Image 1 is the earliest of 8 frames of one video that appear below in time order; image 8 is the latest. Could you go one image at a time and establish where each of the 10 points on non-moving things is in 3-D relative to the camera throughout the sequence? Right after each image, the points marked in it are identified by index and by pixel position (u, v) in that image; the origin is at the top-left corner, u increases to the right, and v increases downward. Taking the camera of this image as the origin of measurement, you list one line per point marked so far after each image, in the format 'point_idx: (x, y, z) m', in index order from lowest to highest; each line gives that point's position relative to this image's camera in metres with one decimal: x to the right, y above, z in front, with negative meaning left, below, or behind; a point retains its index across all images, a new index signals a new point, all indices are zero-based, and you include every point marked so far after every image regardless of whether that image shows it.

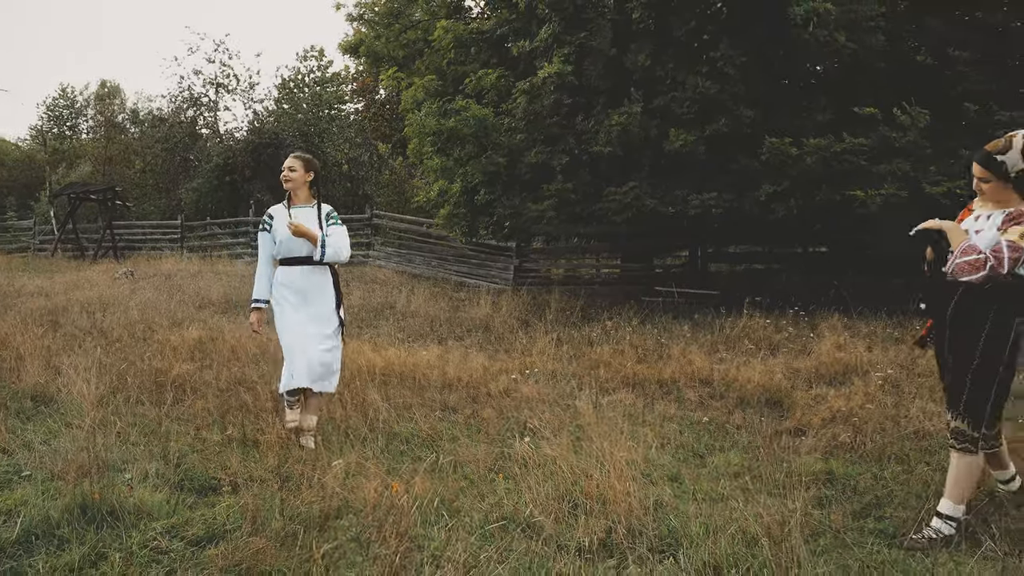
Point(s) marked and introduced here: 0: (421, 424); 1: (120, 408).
0: (-0.4, -0.6, +4.3) m
1: (-1.9, -0.6, +4.7) m
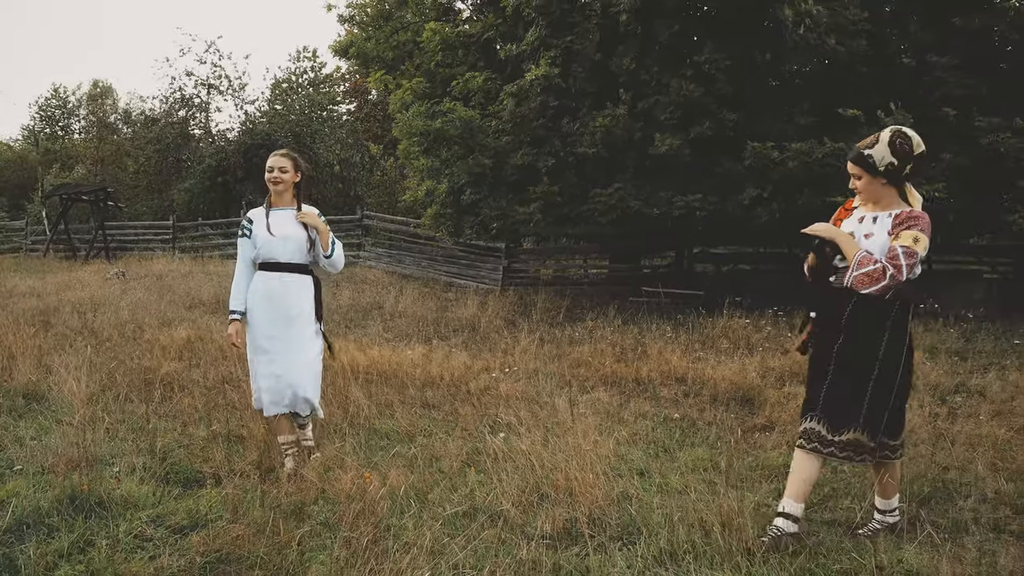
0: (-0.5, -0.6, +4.5) m
1: (-2.0, -0.6, +4.9) m
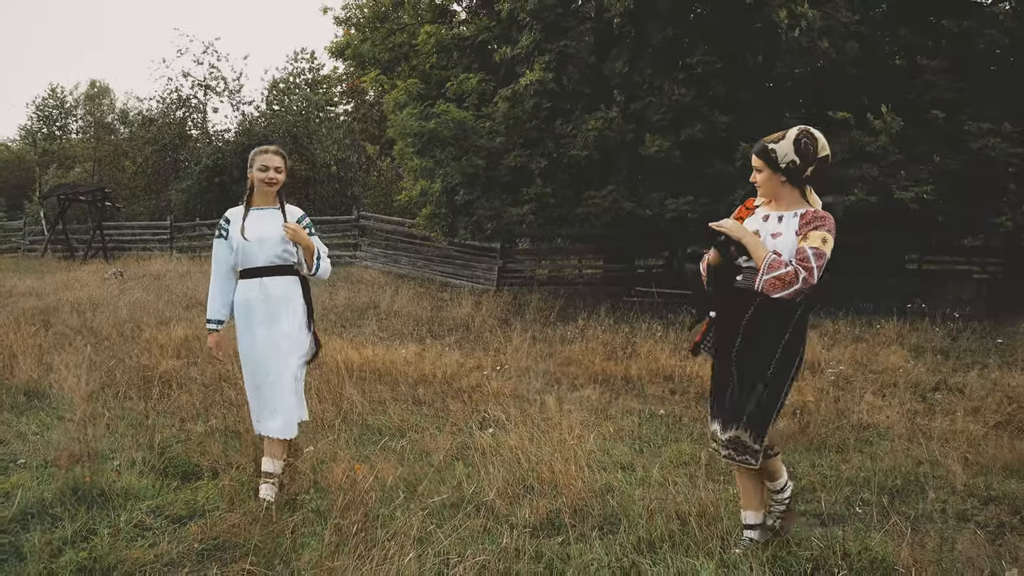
0: (-0.6, -0.6, +4.6) m
1: (-2.0, -0.6, +5.0) m
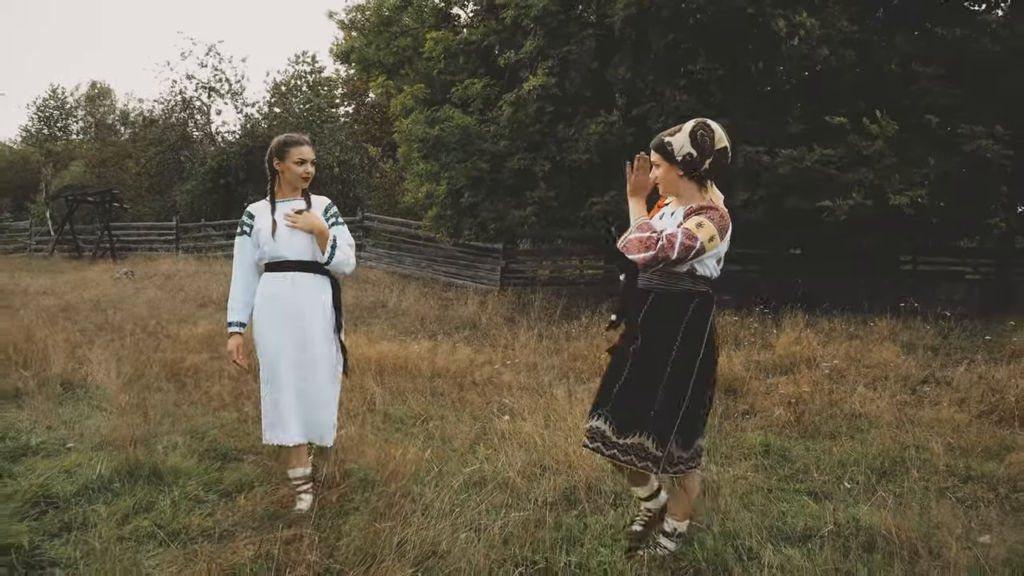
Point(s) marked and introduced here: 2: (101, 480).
0: (-0.5, -0.6, +4.9) m
1: (-2.0, -0.6, +5.3) m
2: (-1.5, -0.7, +3.5) m
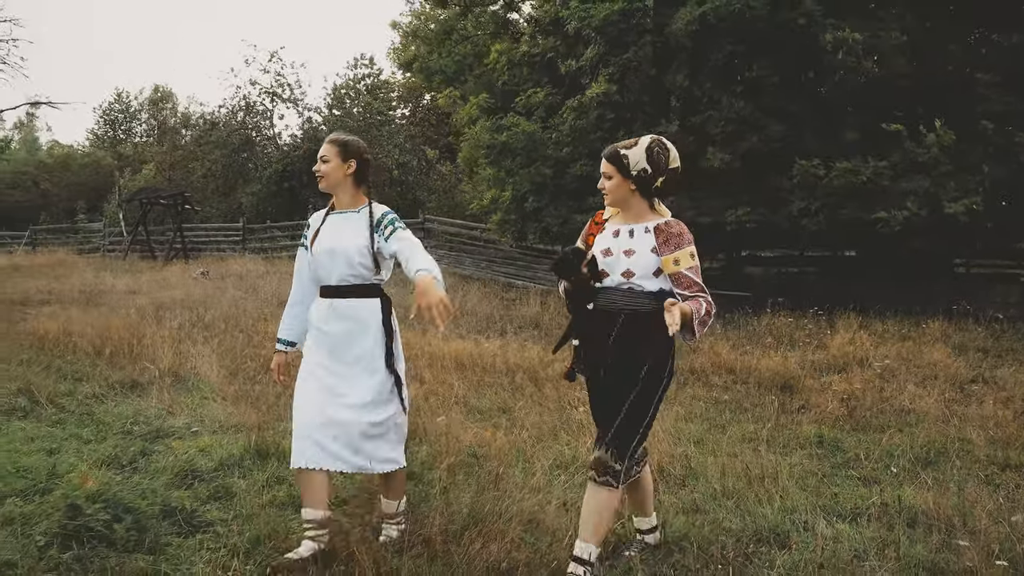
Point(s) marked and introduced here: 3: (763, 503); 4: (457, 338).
0: (-0.1, -0.6, +5.4) m
1: (-1.6, -0.6, +5.8) m
2: (-1.1, -0.7, +4.1) m
3: (+0.9, -0.8, +3.6) m
4: (-0.5, -0.4, +8.4) m
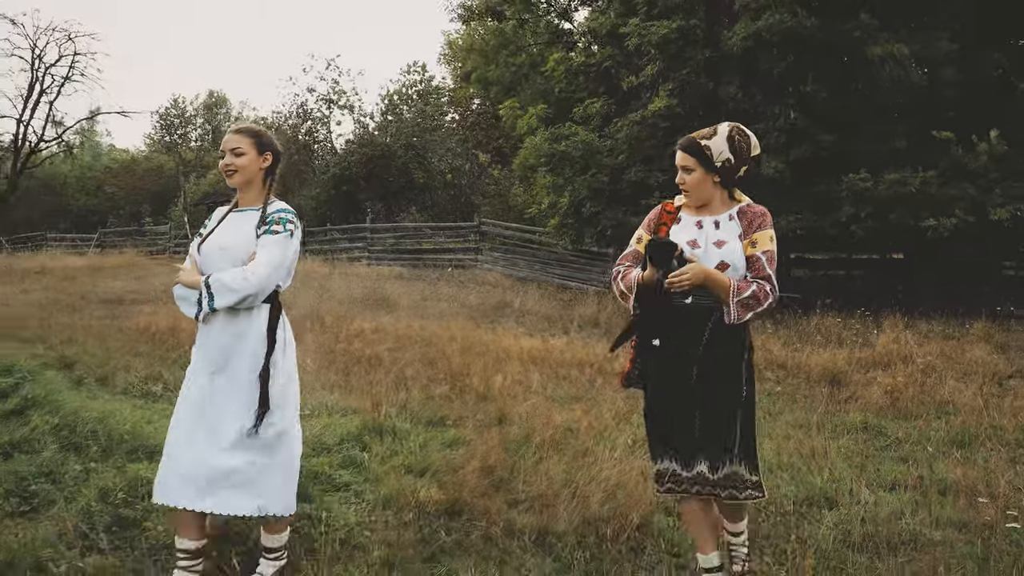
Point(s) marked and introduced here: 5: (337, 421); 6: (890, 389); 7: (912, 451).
0: (+0.3, -0.6, +6.0) m
1: (-1.1, -0.6, +6.5) m
2: (-0.8, -0.7, +4.7) m
3: (+1.3, -0.8, +4.1) m
4: (+0.1, -0.4, +9.0) m
5: (-0.9, -0.7, +5.1) m
6: (+2.3, -0.6, +6.1) m
7: (+1.9, -0.8, +4.6) m
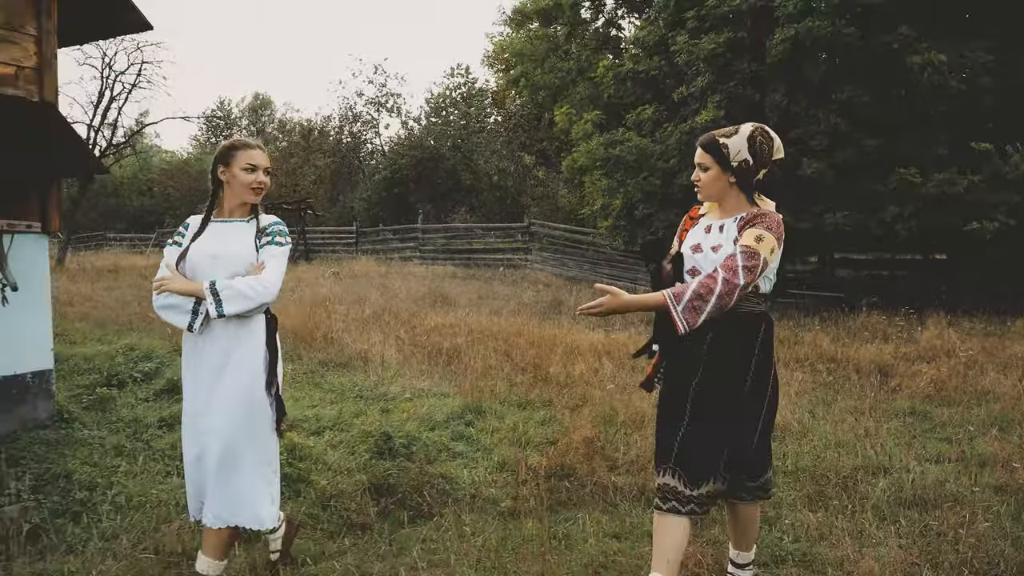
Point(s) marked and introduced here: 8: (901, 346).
0: (+0.8, -0.6, +6.6) m
1: (-0.6, -0.6, +7.2) m
2: (-0.3, -0.7, +5.4) m
3: (+1.7, -0.8, +4.7) m
4: (+0.7, -0.4, +9.6) m
5: (-0.4, -0.7, +5.7) m
6: (+2.9, -0.6, +6.7) m
7: (+2.3, -0.8, +5.1) m
8: (+3.3, -0.5, +8.4) m
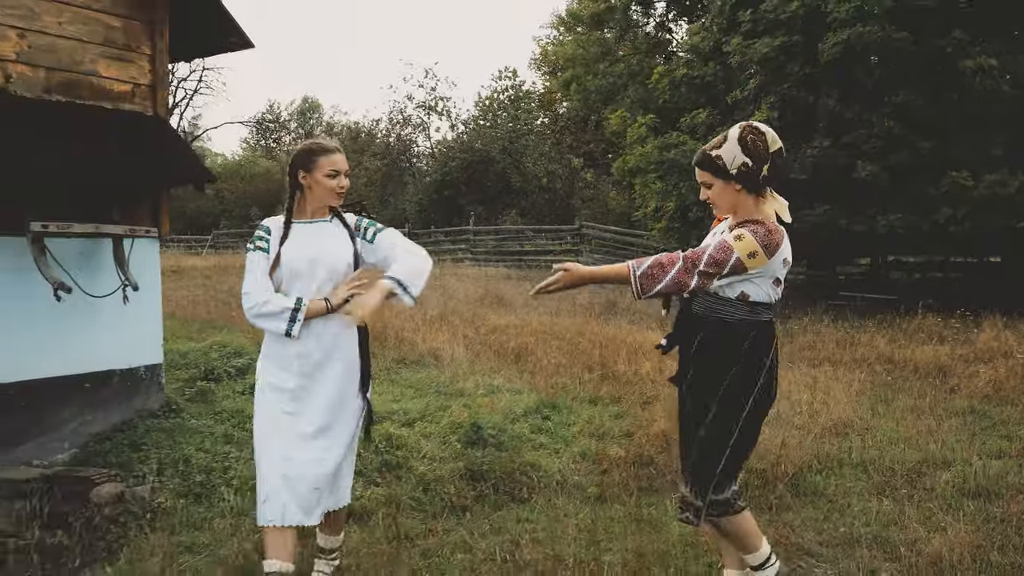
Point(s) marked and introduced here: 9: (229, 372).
0: (+1.3, -0.6, +6.8) m
1: (-0.1, -0.6, +7.5) m
2: (+0.1, -0.7, +5.7) m
3: (+2.1, -0.8, +4.9) m
4: (+1.3, -0.4, +9.9) m
5: (0.0, -0.7, +6.1) m
6: (+3.3, -0.6, +6.8) m
7: (+2.7, -0.8, +5.3) m
8: (+3.9, -0.5, +8.6) m
9: (-1.8, -0.5, +6.2) m
